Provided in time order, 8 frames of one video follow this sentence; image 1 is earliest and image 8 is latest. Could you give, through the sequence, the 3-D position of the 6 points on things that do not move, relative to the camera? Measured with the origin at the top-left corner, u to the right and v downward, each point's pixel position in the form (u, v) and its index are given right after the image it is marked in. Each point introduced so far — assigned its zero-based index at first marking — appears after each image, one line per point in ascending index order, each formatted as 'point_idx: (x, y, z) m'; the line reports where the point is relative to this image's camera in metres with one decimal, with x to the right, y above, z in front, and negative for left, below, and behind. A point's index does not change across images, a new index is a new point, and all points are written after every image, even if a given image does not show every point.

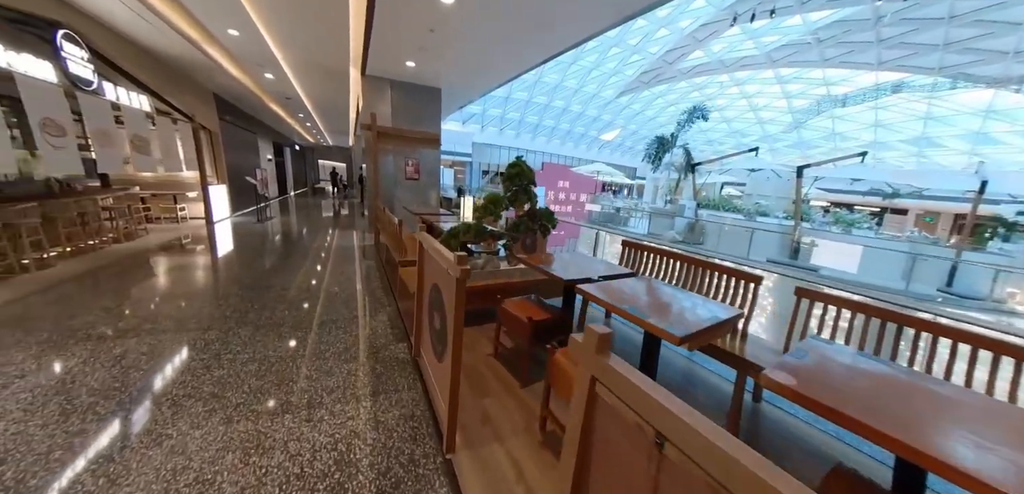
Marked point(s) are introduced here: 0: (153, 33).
0: (-5.8, +3.4, +5.1) m
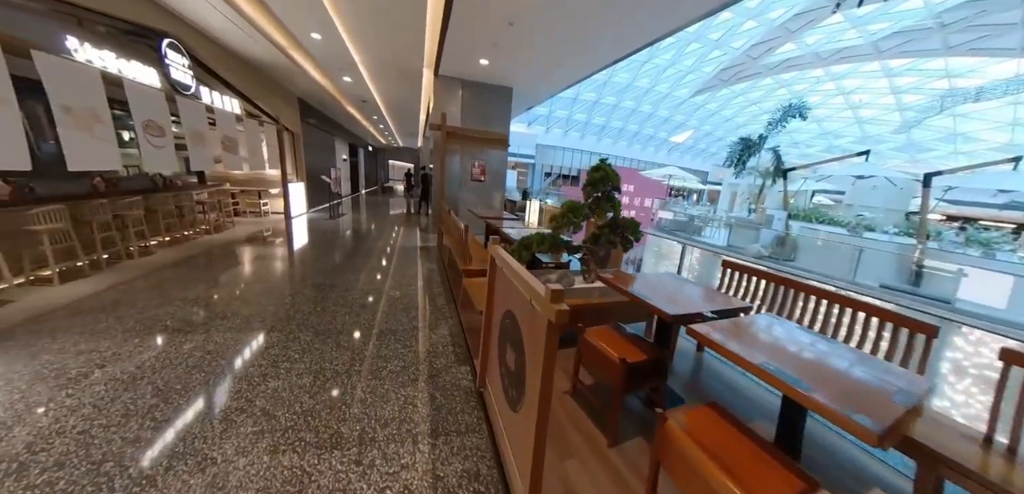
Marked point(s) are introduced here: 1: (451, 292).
0: (-4.5, +3.5, +5.5) m
1: (-0.7, -0.6, +4.1) m
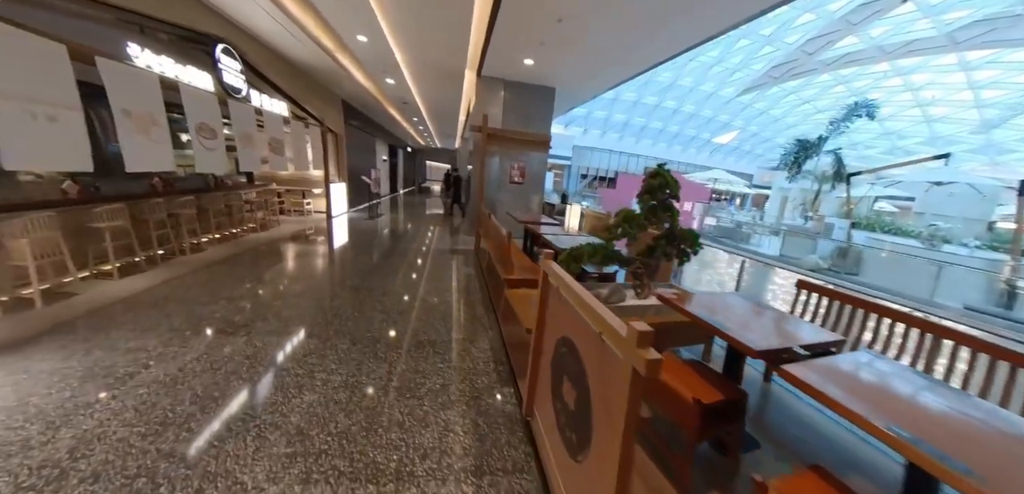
0: (-3.7, +3.6, +5.6) m
1: (-0.2, -0.7, +3.9) m
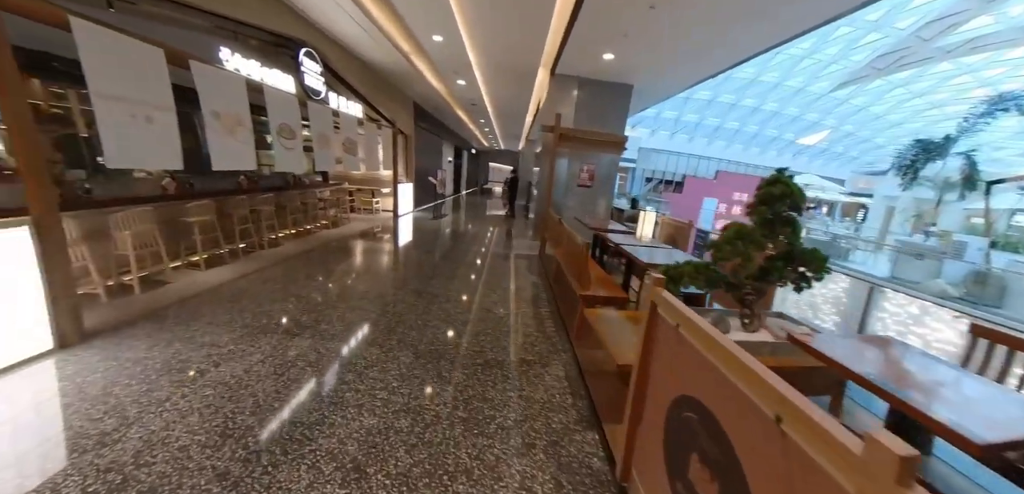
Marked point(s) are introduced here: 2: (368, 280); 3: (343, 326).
0: (-2.4, +3.6, +5.7) m
1: (+0.6, -0.8, +3.5) m
2: (-1.9, -0.4, +4.2) m
3: (-1.5, -0.7, +2.8) m
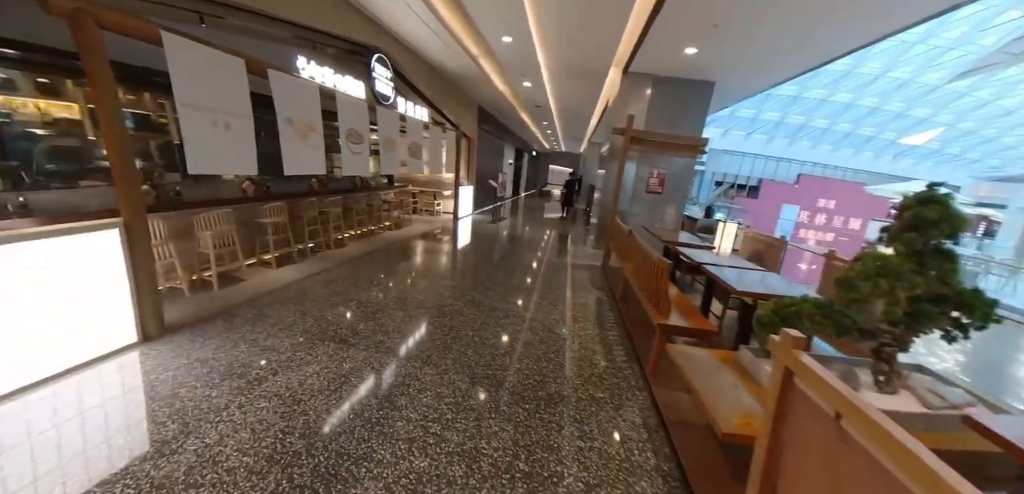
0: (-1.2, +3.6, +5.7) m
1: (+1.2, -0.9, +3.0) m
2: (-1.1, -0.5, +4.1) m
3: (-0.9, -0.7, +2.7) m
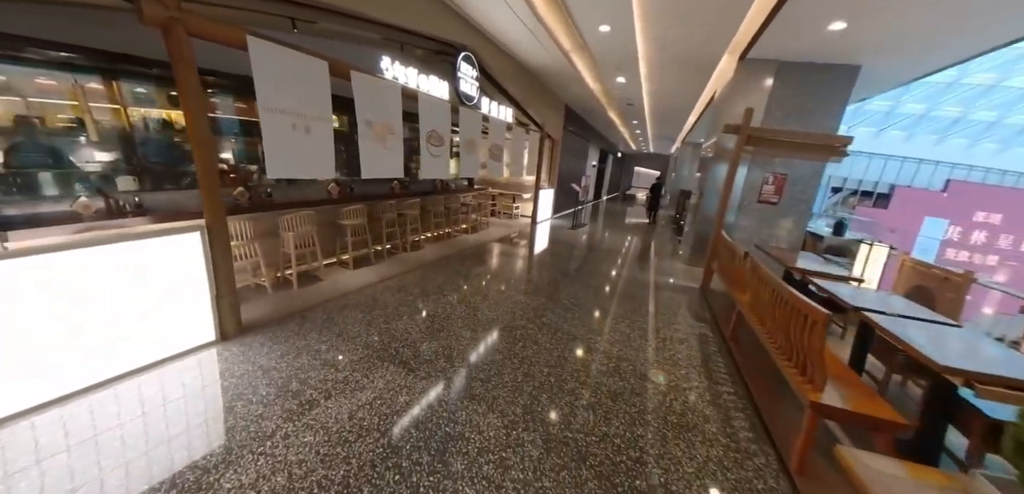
0: (+0.4, +3.4, +5.3) m
1: (+1.8, -1.2, +2.2) m
2: (-0.2, -0.6, +3.7) m
3: (-0.4, -0.8, +2.3) m
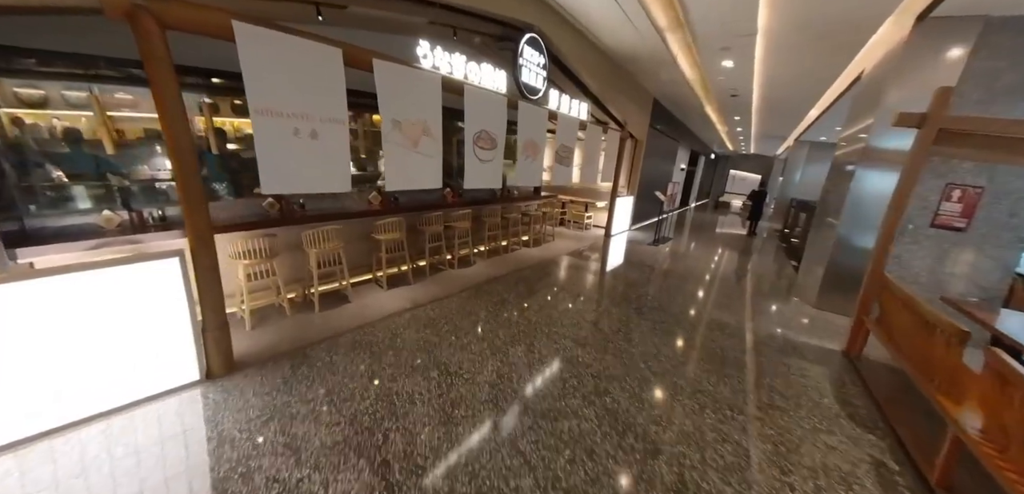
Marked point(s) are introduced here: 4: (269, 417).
0: (+1.4, +3.1, +4.3) m
1: (+1.8, -1.6, +0.9) m
2: (+0.3, -0.9, +2.9) m
3: (-0.2, -1.1, +1.5) m
4: (-1.3, -0.9, +1.7) m
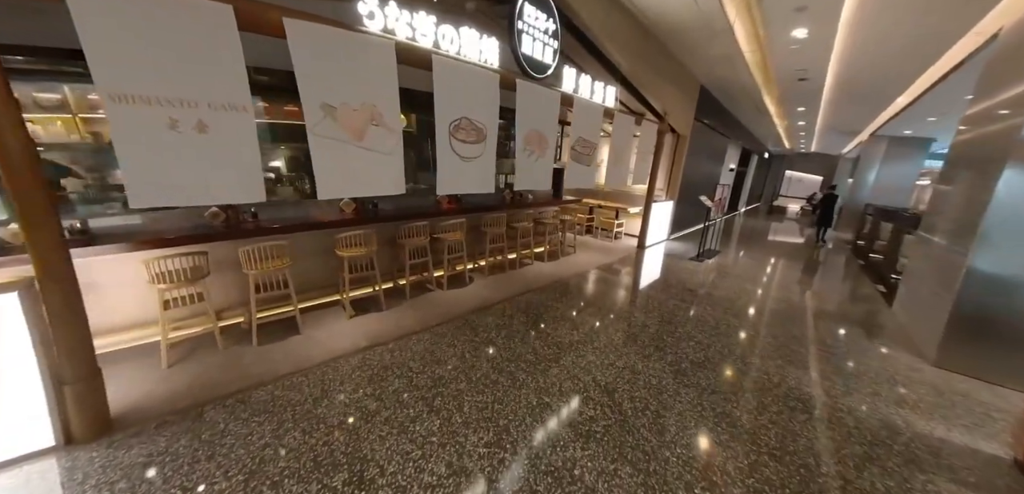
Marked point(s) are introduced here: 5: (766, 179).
0: (+1.5, +2.8, +3.3) m
1: (+1.4, -1.8, -0.1) m
2: (+0.1, -1.1, +2.0) m
3: (-0.5, -1.3, +0.7) m
4: (-1.6, -1.1, +1.0) m
5: (+15.1, +3.9, +19.2) m
